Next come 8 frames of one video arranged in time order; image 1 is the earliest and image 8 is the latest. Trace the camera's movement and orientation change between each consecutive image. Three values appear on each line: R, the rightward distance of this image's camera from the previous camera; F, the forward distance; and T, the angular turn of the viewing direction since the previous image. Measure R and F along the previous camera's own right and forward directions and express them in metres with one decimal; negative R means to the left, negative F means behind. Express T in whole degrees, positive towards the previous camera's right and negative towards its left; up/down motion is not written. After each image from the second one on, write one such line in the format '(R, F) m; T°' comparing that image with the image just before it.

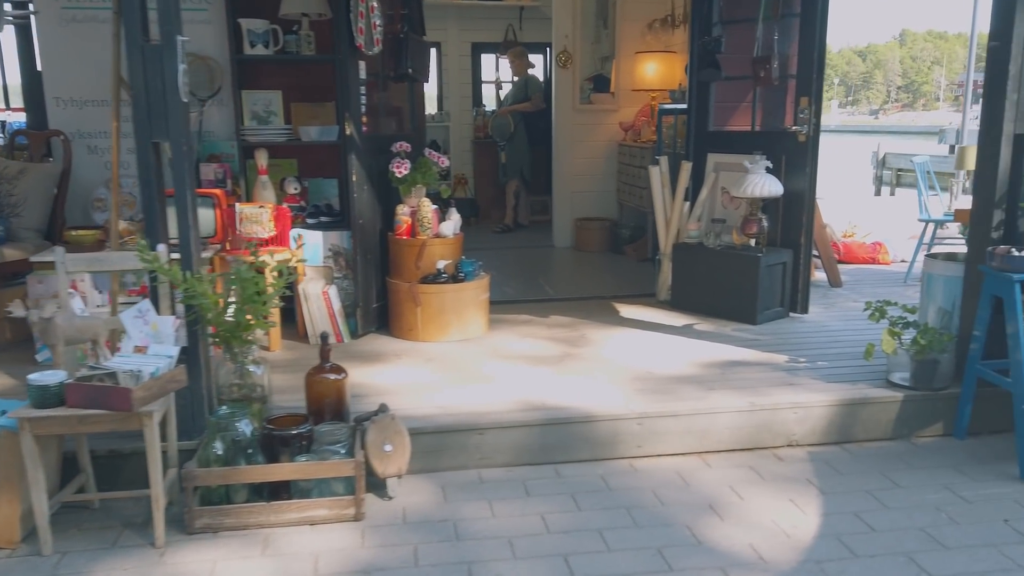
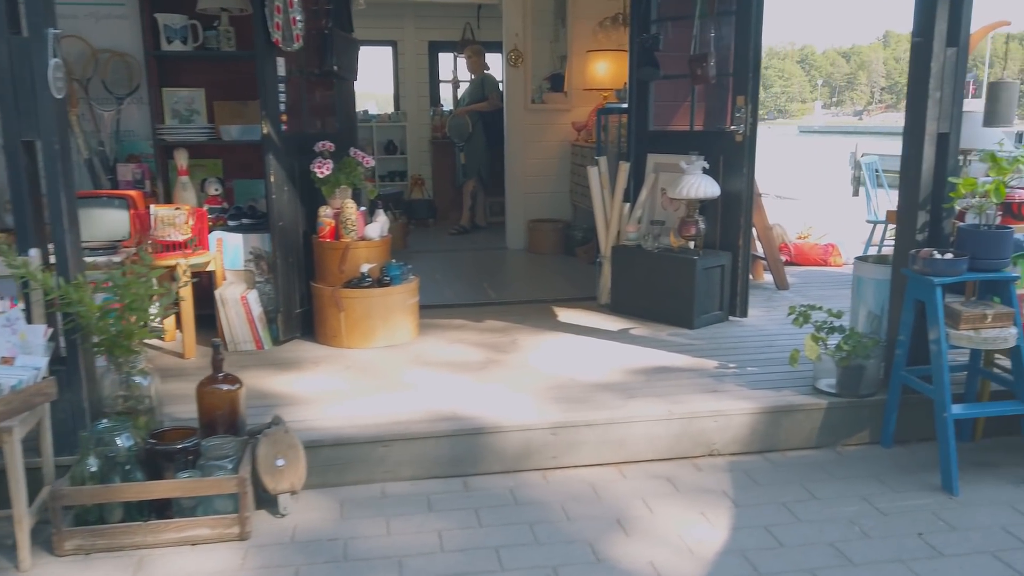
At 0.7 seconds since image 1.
(+0.3, +0.1) m; +1°
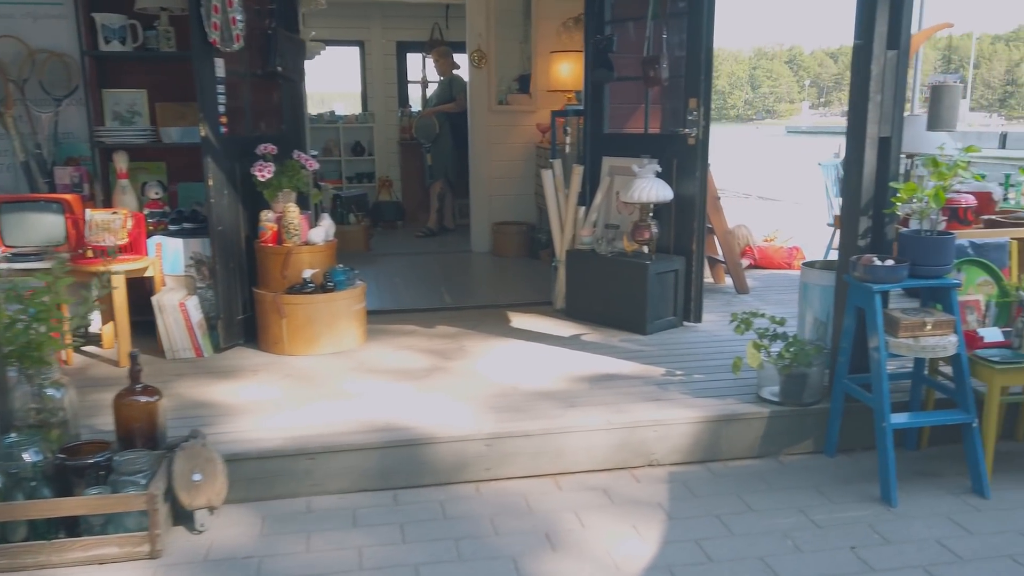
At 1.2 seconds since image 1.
(+0.2, +0.1) m; +1°
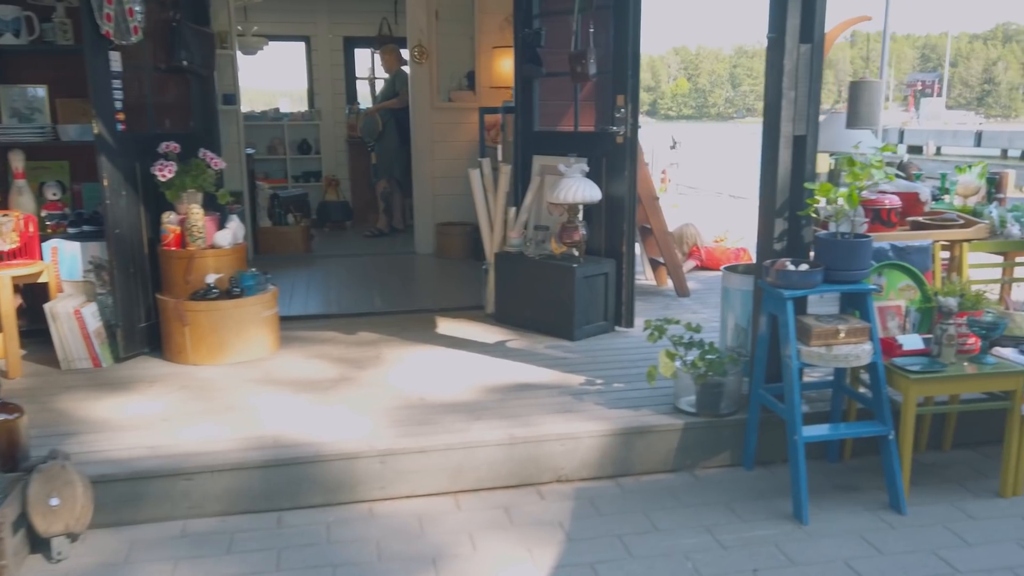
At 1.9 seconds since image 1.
(+0.3, +0.2) m; +1°
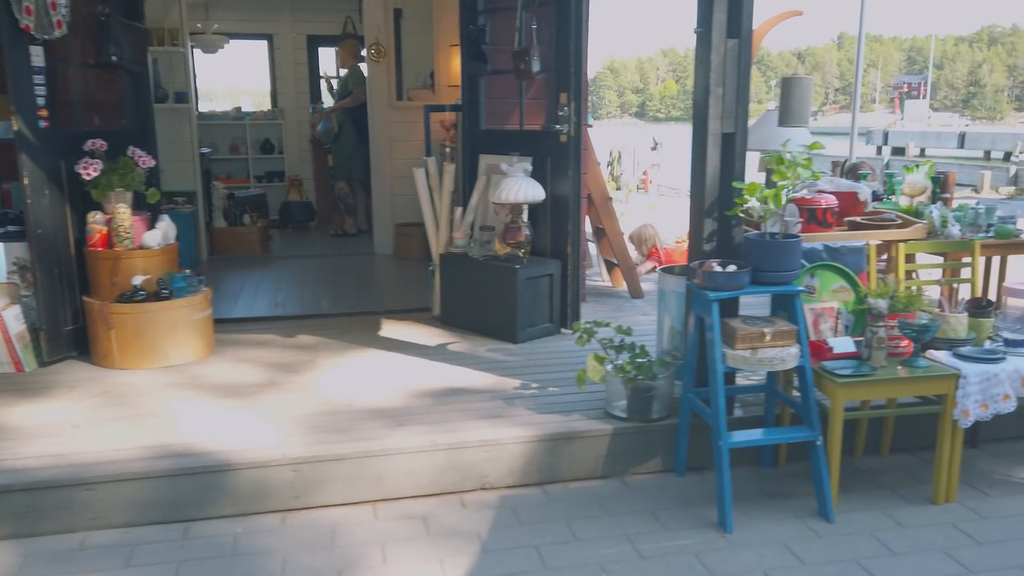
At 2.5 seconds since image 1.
(+0.3, +0.1) m; +1°
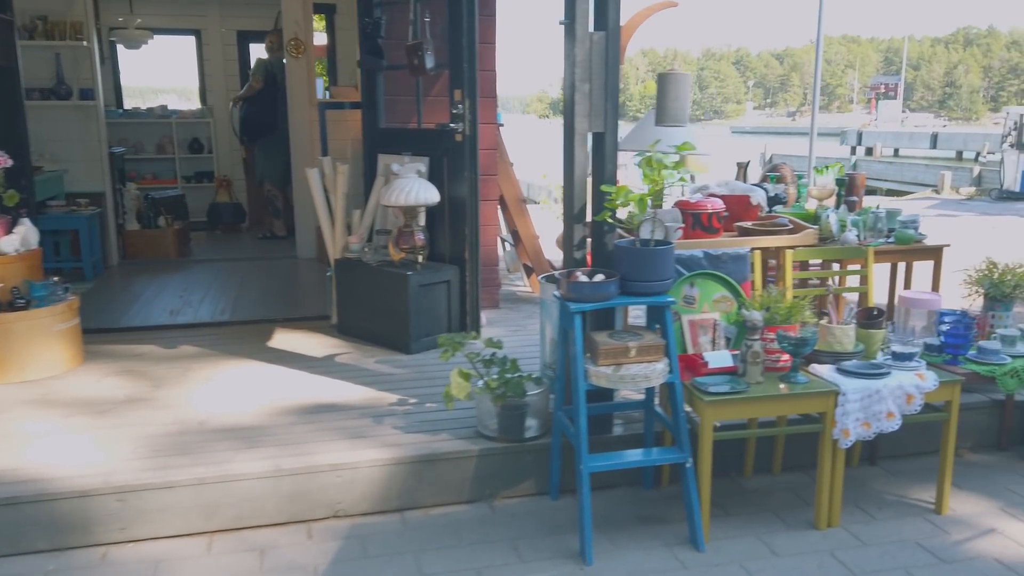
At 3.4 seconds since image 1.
(+0.4, +0.2) m; +1°
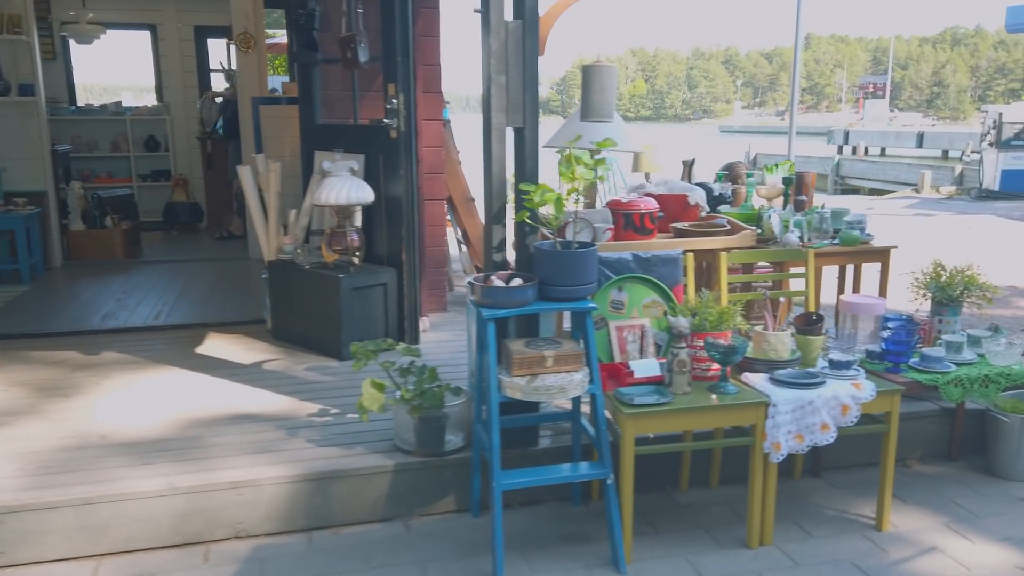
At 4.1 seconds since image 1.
(+0.2, +0.2) m; +1°
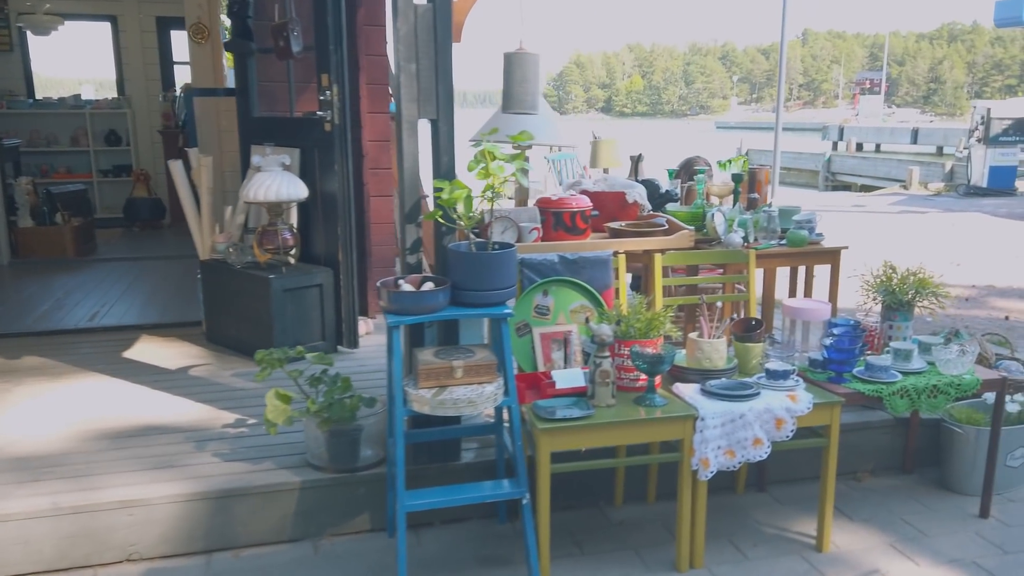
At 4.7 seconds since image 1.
(+0.3, +0.2) m; 0°
